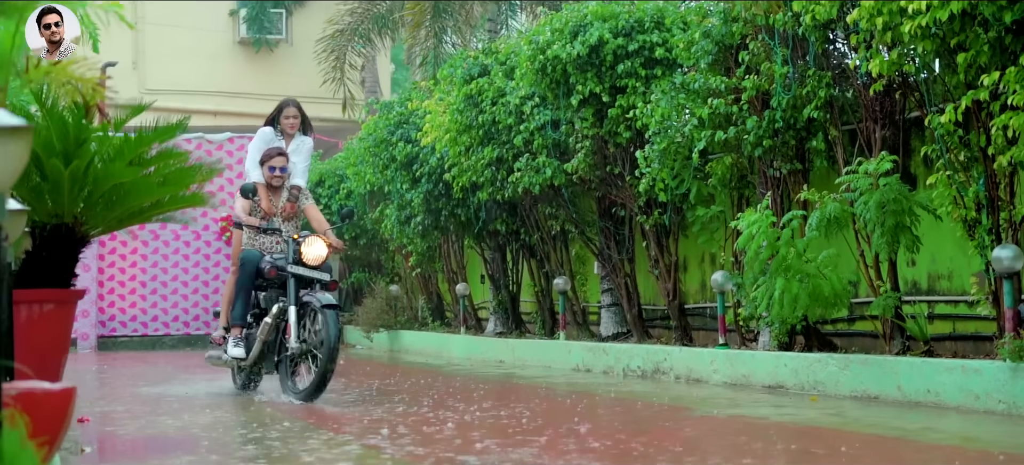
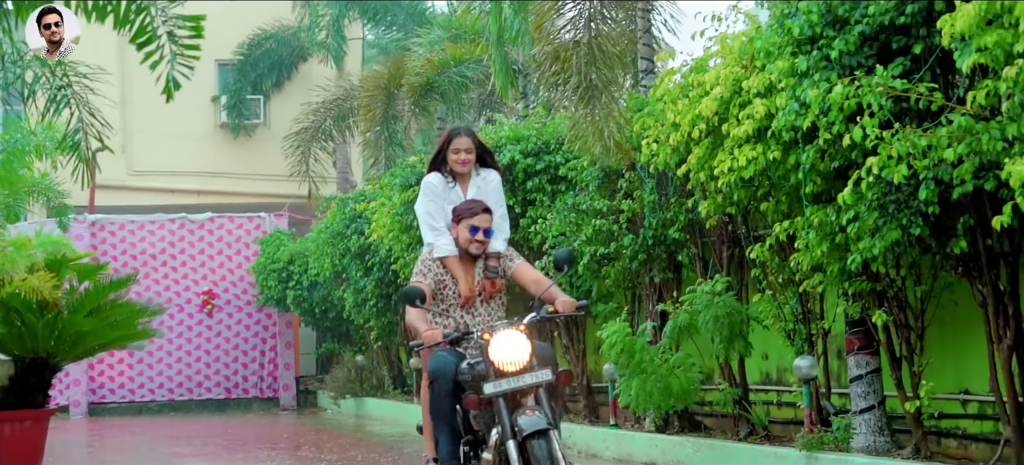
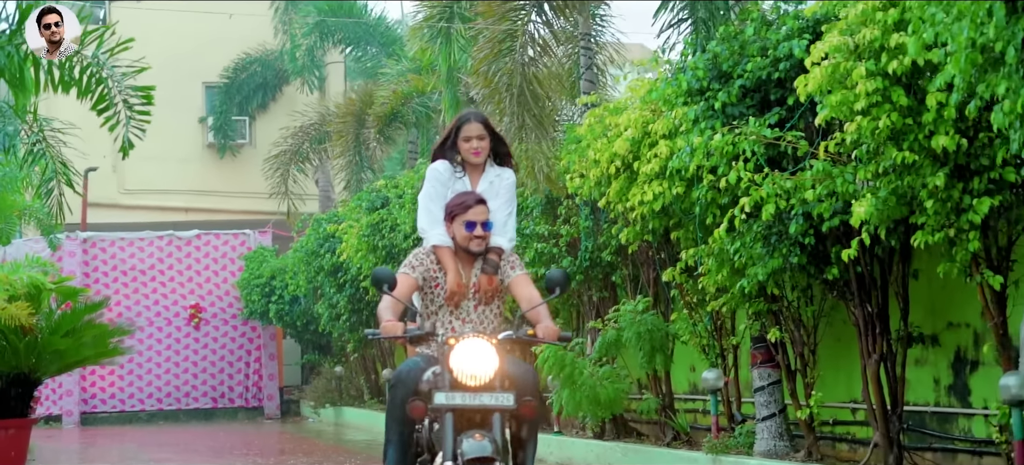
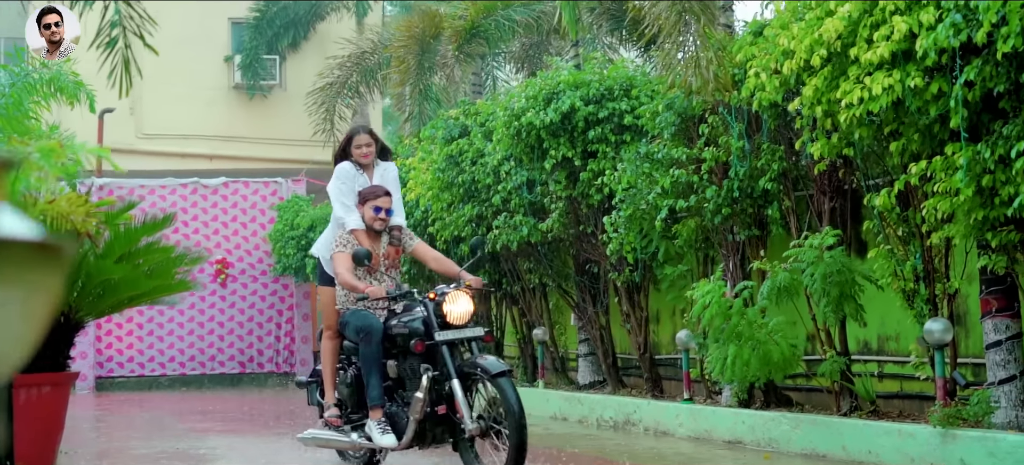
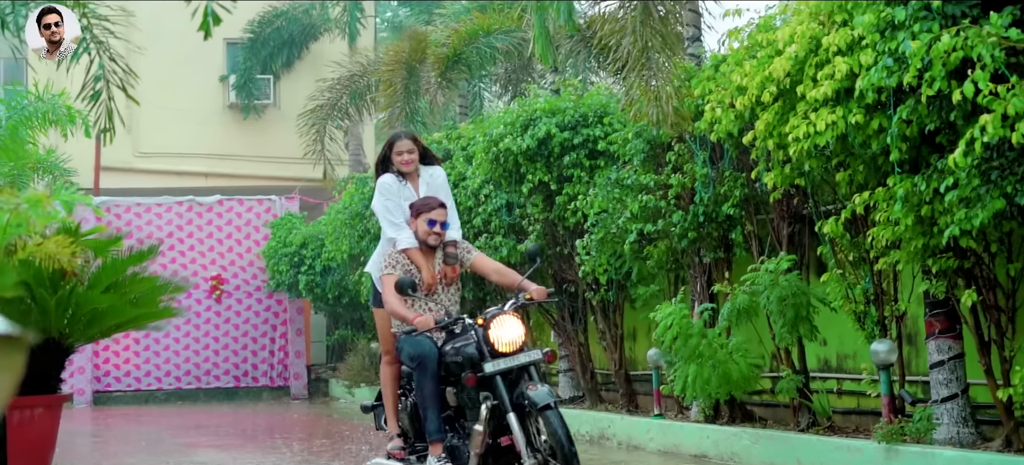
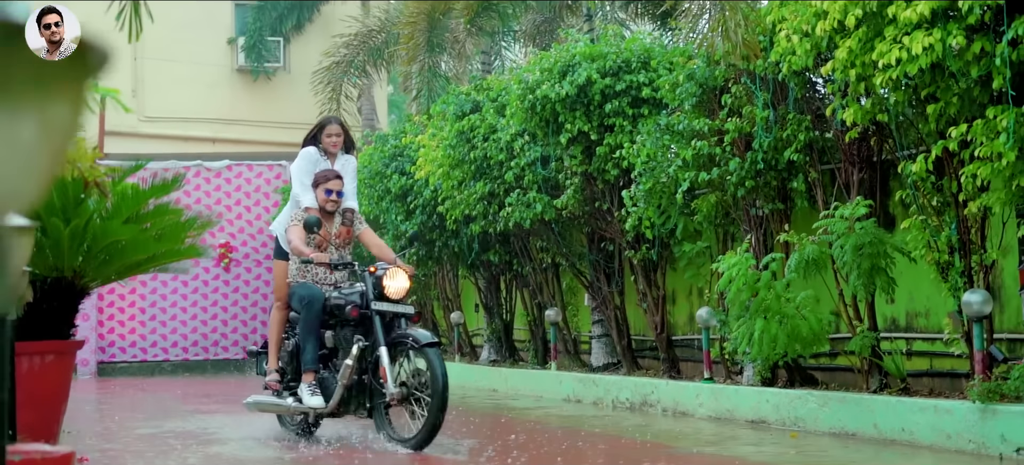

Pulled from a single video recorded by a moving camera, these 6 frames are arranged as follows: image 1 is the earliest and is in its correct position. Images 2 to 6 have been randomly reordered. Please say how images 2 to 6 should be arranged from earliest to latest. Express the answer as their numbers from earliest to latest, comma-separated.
6, 4, 5, 2, 3
